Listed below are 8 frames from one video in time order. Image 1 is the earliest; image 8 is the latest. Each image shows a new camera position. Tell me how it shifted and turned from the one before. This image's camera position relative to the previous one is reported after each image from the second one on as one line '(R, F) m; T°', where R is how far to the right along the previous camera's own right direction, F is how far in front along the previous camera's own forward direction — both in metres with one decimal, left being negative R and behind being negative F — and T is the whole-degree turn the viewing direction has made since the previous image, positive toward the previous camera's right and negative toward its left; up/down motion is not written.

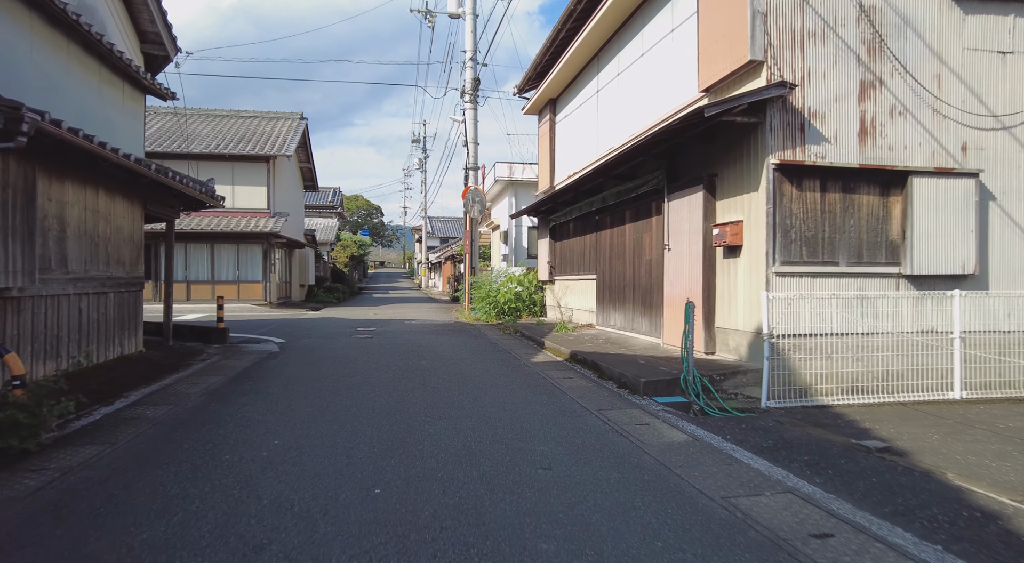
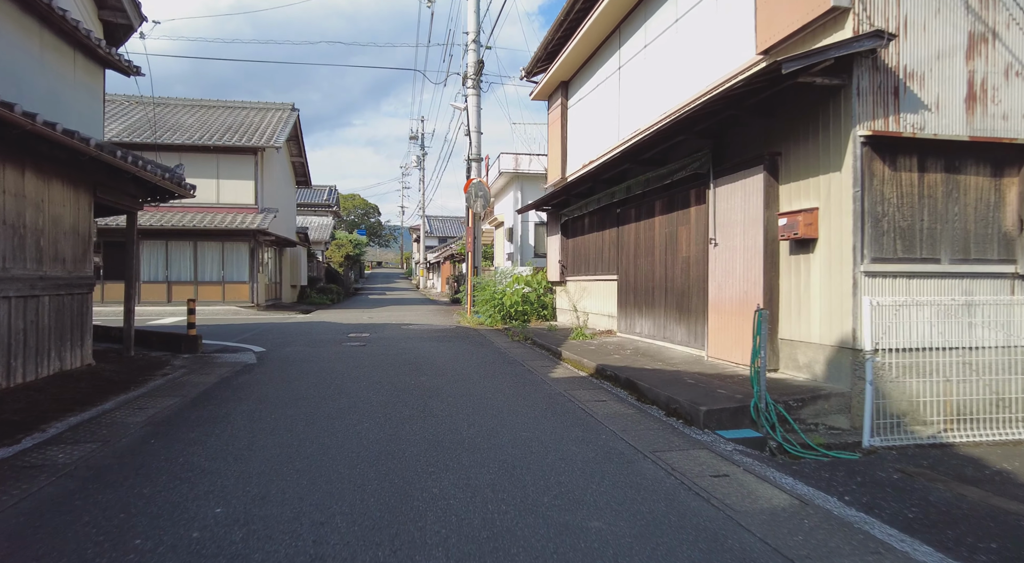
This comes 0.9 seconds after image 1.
(-0.2, +1.3) m; 0°
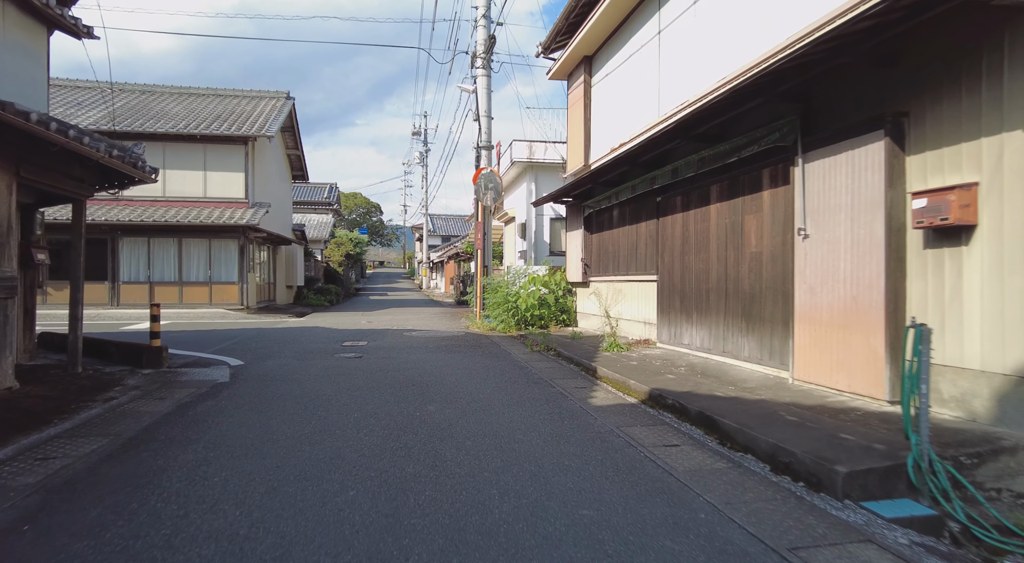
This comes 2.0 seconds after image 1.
(-0.3, +1.5) m; 0°
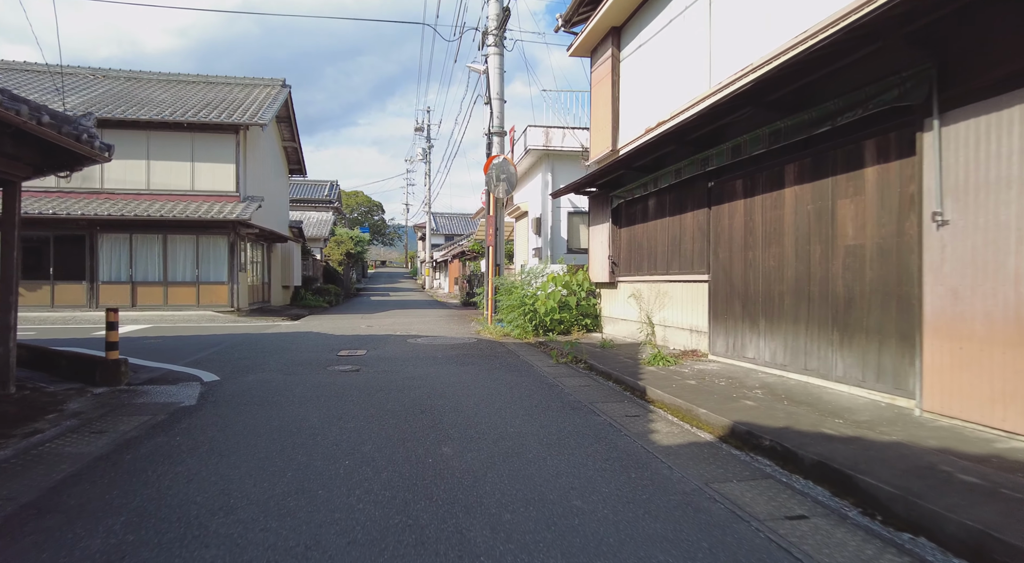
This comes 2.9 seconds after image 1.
(-0.3, +1.3) m; 0°
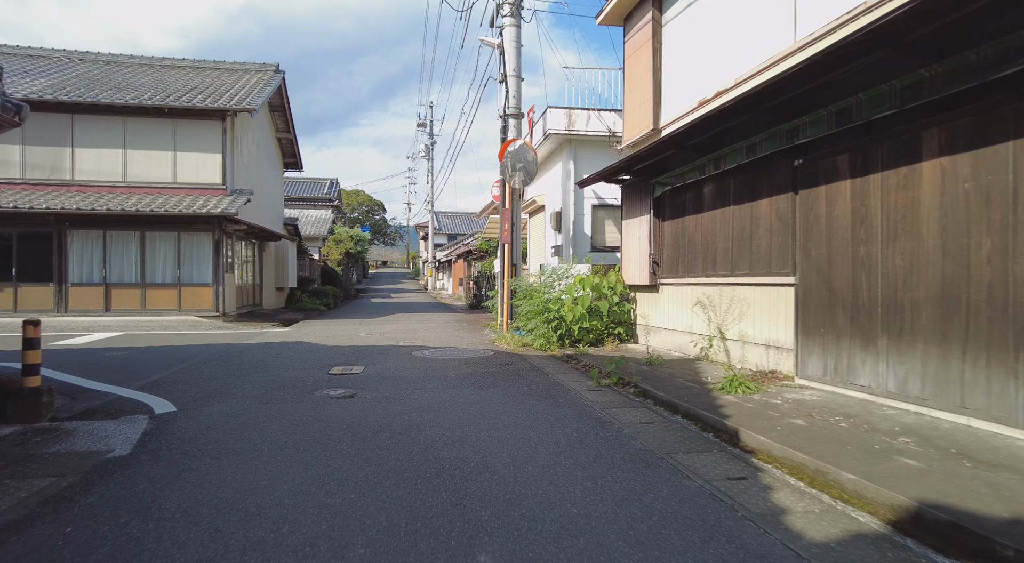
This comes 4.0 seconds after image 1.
(-0.3, +1.5) m; 0°
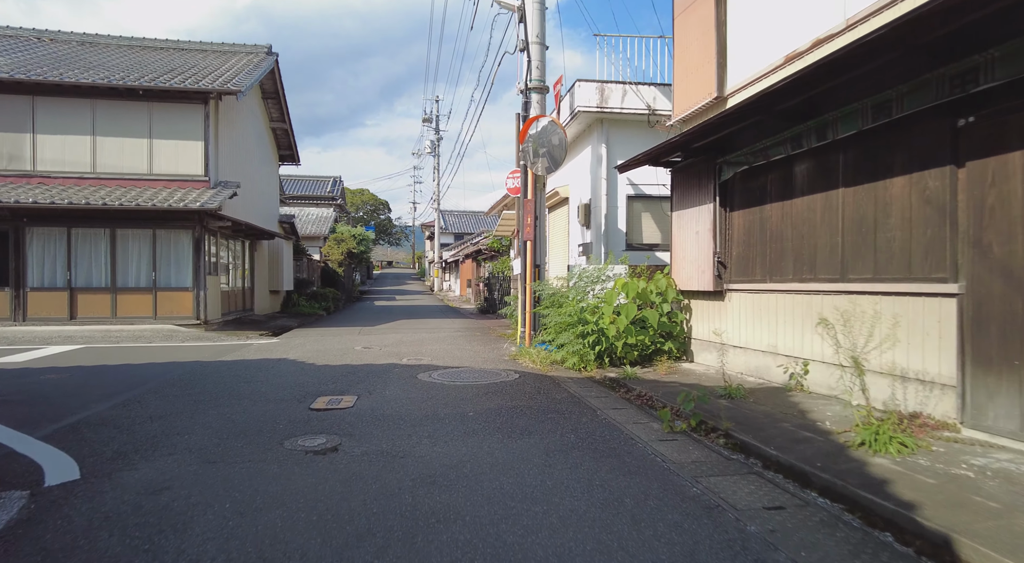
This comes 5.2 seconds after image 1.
(-0.3, +1.7) m; -1°
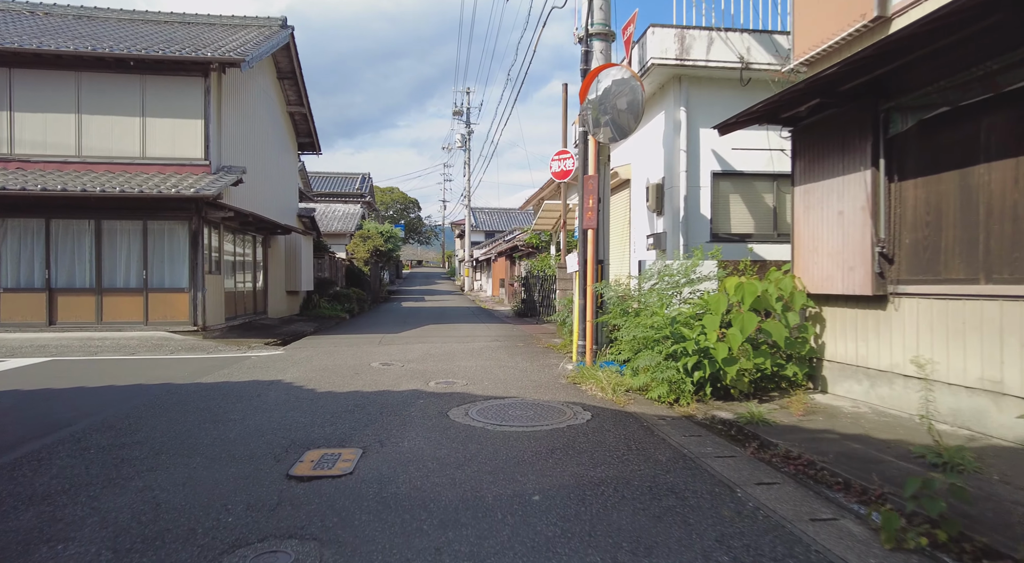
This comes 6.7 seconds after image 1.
(-0.4, +2.1) m; -3°
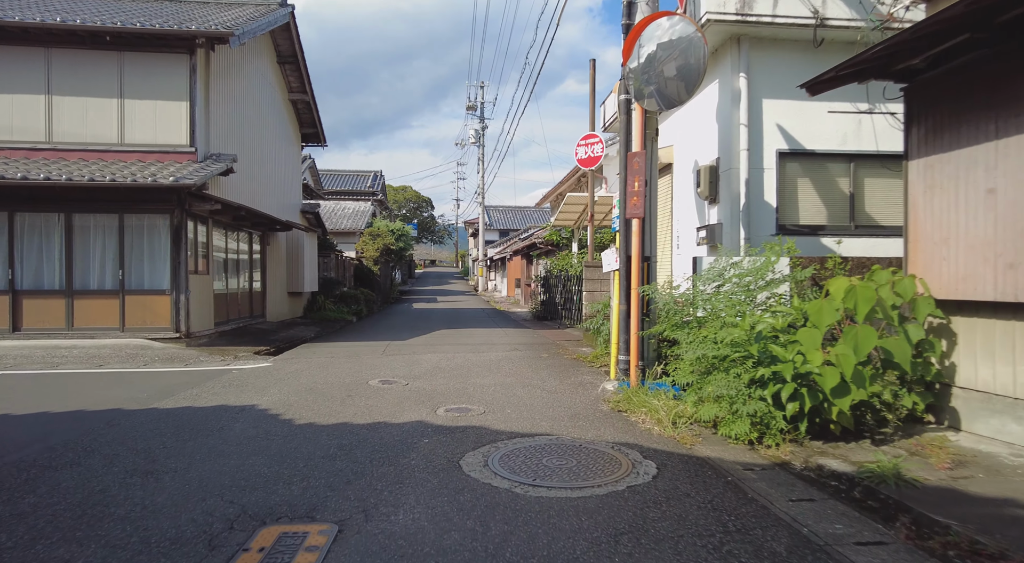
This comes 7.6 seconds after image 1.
(-0.1, +1.4) m; -1°
